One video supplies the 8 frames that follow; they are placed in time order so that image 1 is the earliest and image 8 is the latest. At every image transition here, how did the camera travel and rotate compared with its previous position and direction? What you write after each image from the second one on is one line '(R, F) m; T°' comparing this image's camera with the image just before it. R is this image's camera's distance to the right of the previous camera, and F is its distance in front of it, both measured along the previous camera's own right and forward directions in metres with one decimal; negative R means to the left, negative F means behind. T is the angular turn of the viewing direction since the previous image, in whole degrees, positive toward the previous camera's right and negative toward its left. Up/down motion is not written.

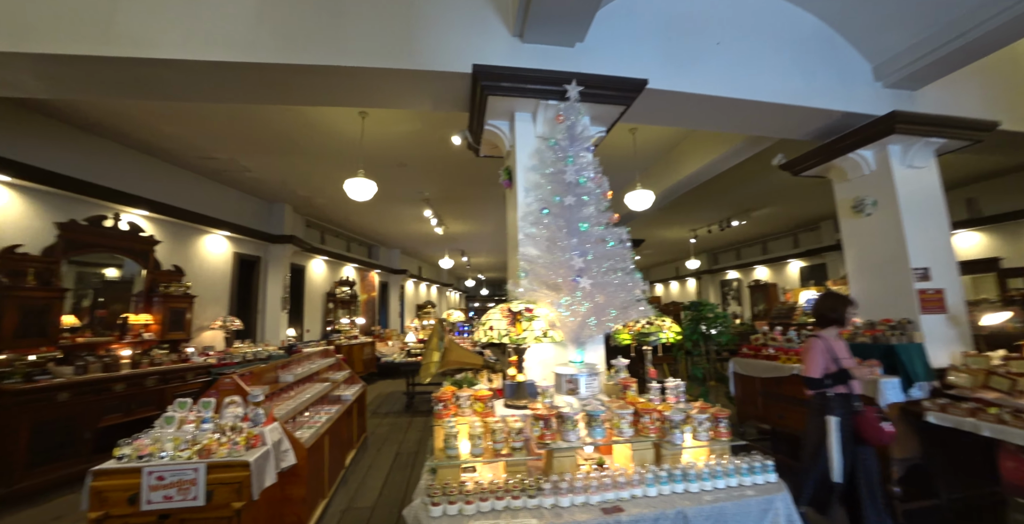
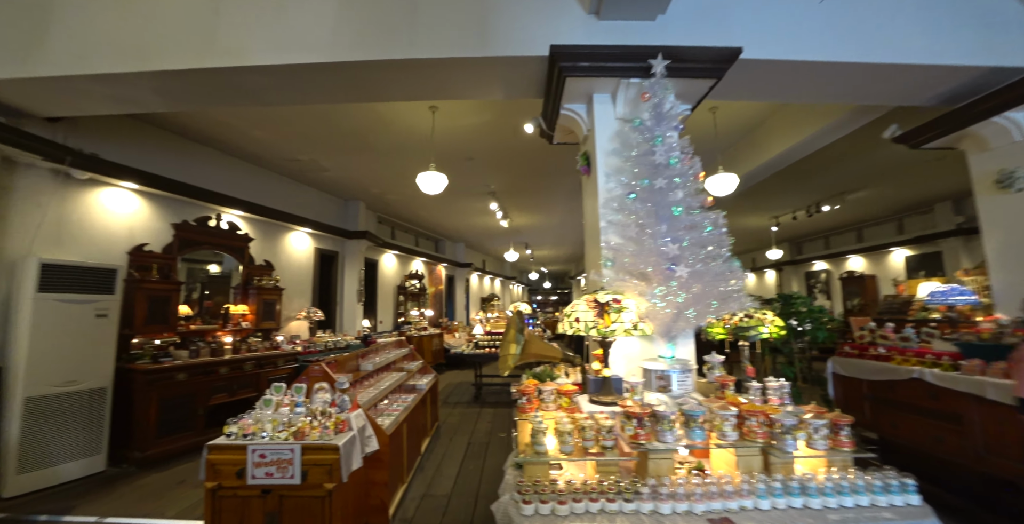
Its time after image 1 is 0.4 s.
(-0.1, +0.1) m; -8°
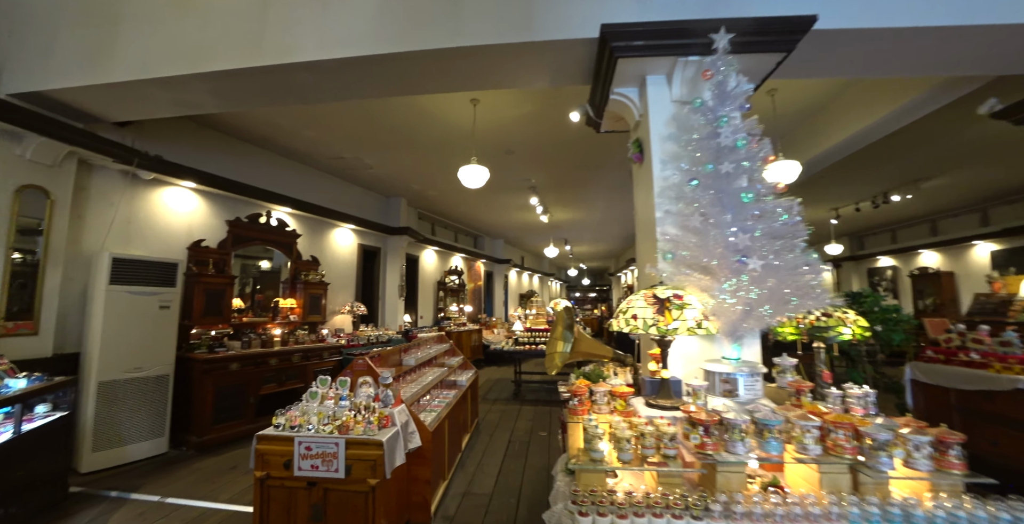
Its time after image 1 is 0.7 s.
(-0.1, +0.1) m; -5°
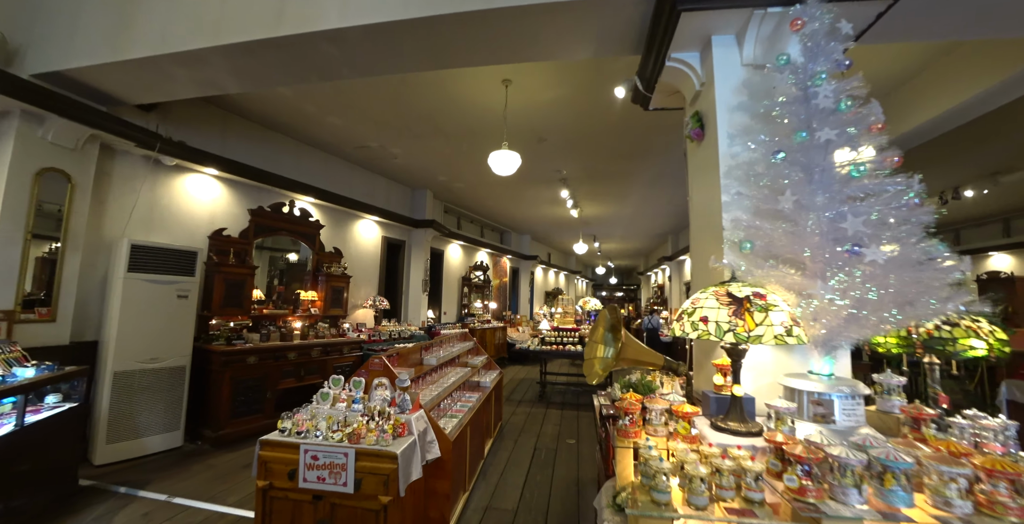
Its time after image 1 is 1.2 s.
(-0.1, +0.3) m; -3°
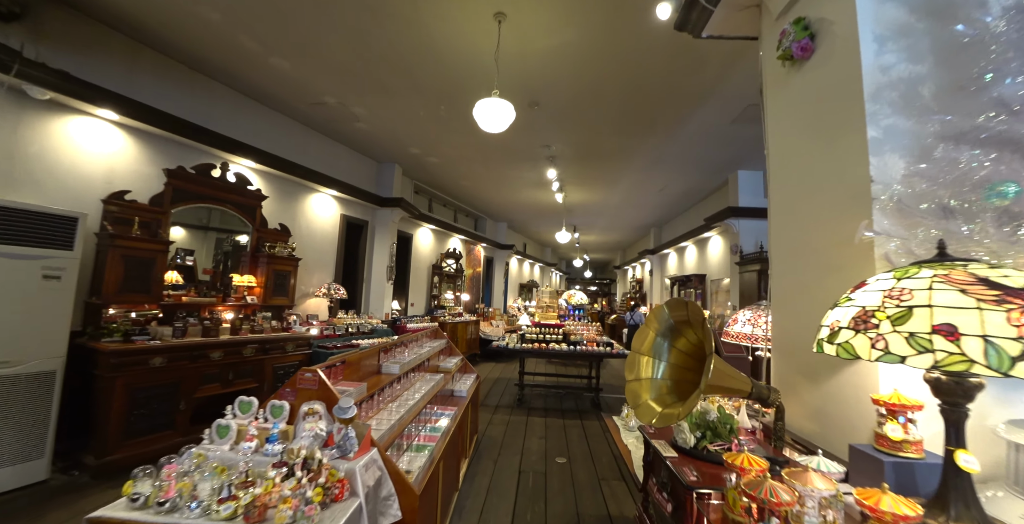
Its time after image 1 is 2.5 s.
(-0.1, +0.7) m; +5°
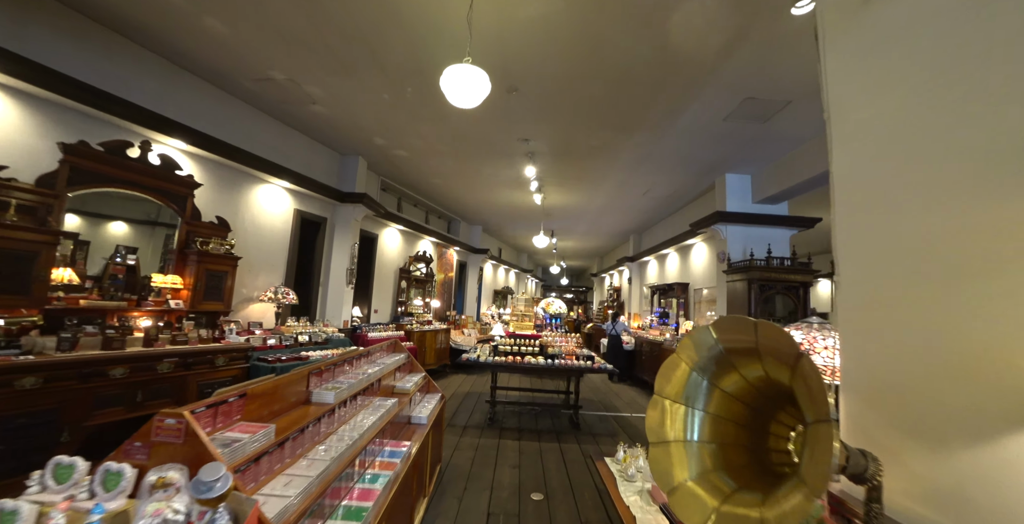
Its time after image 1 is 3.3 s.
(0.0, +0.5) m; +4°
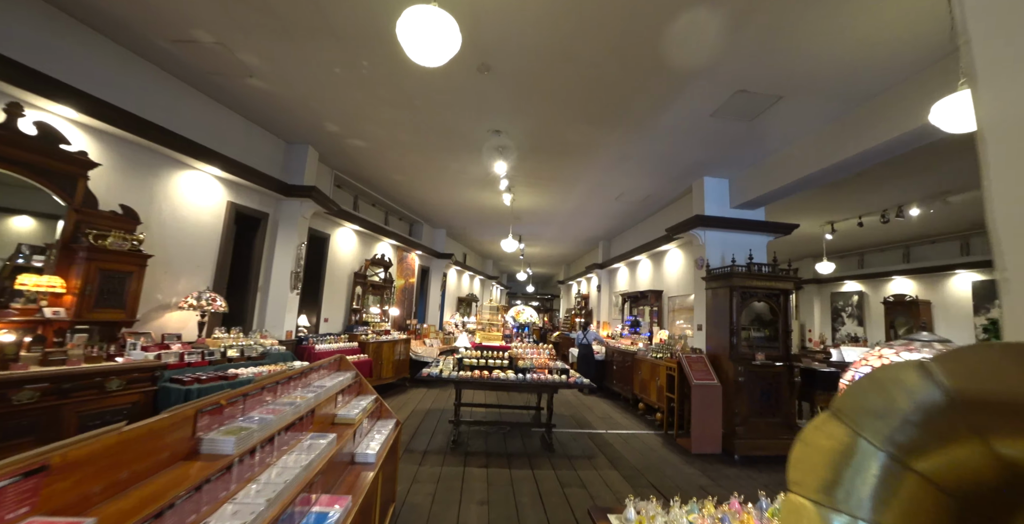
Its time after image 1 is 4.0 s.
(0.0, +0.5) m; +5°
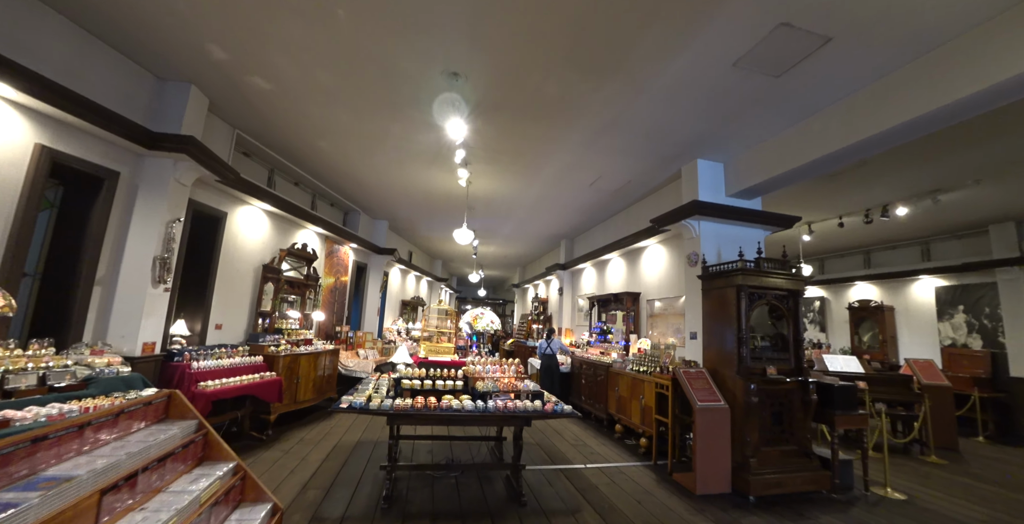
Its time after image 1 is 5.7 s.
(-0.1, +1.1) m; +8°
